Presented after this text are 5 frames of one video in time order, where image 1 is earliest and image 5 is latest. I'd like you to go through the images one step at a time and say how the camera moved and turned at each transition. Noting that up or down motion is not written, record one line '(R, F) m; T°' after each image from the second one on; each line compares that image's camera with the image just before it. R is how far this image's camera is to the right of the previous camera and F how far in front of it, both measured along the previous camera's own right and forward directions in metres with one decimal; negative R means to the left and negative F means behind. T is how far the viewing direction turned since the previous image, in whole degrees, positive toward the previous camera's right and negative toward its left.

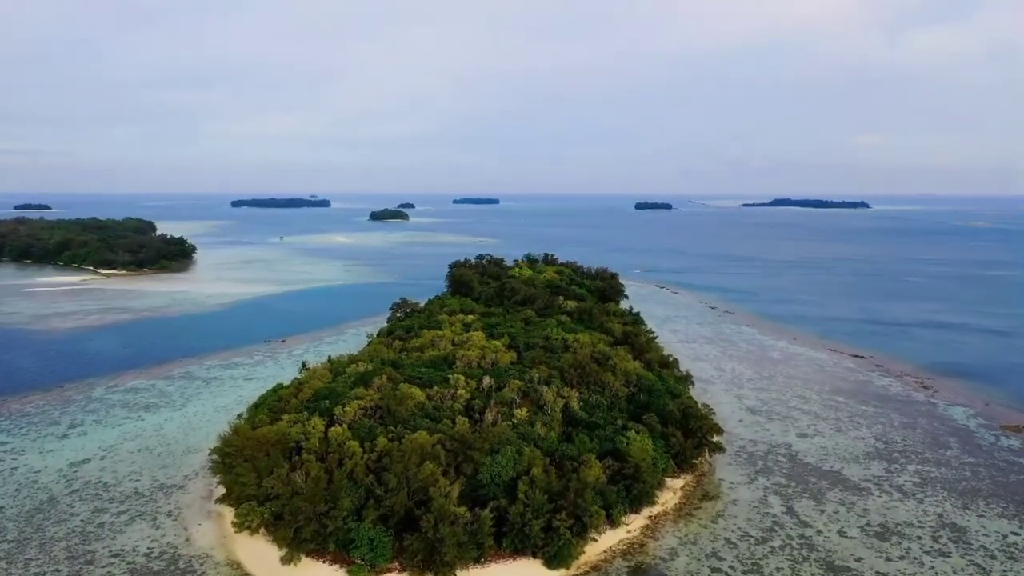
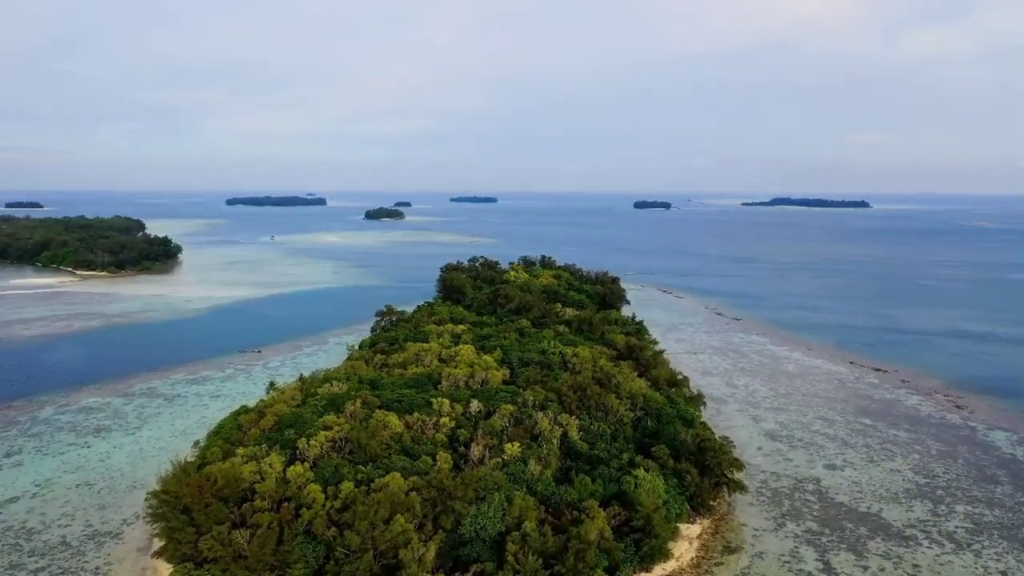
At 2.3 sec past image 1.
(+0.2, +2.0) m; 0°
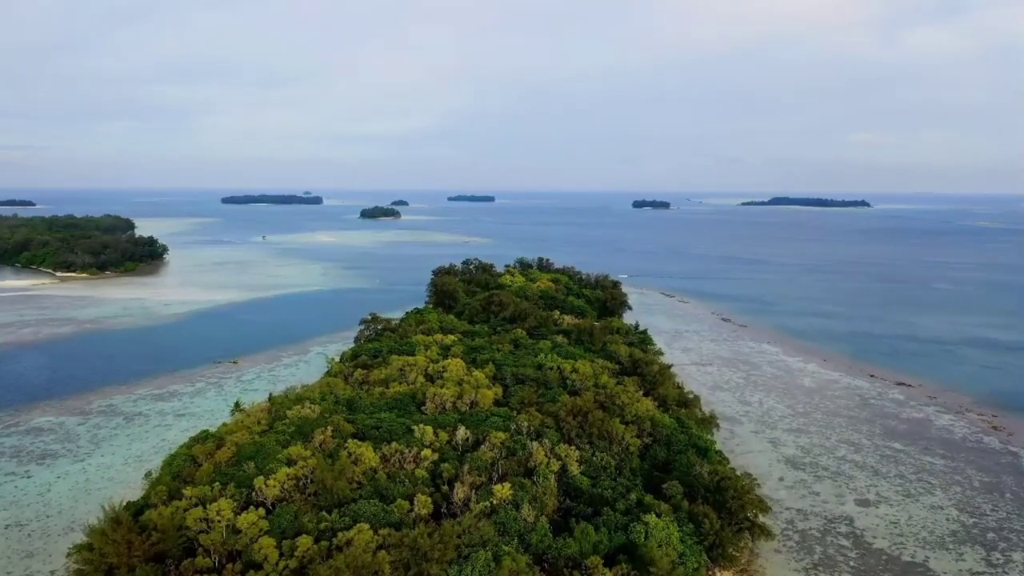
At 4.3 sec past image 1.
(+0.1, +1.8) m; 0°
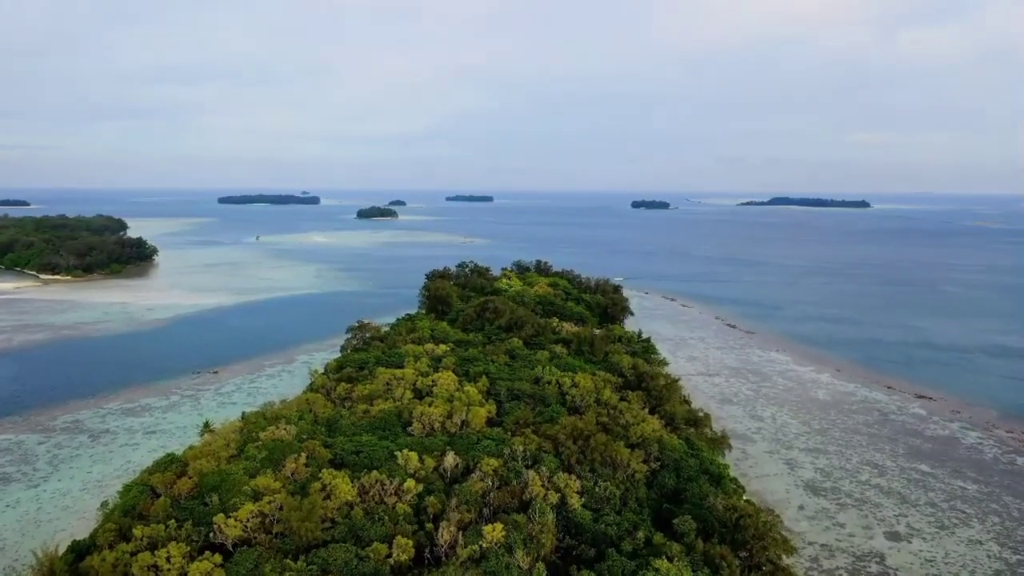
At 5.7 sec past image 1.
(+0.1, +1.3) m; 0°
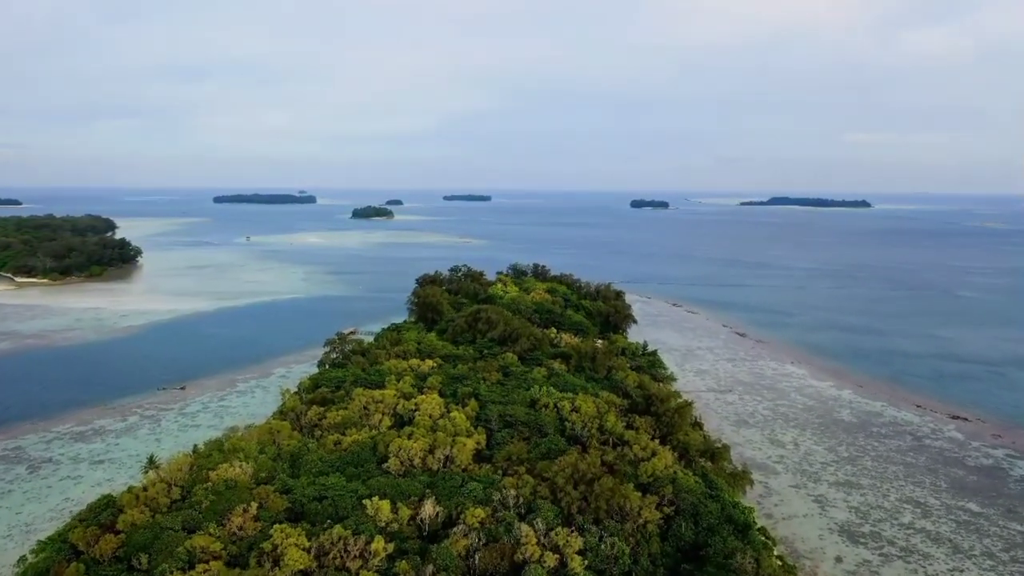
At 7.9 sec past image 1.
(+0.1, +1.9) m; 0°
